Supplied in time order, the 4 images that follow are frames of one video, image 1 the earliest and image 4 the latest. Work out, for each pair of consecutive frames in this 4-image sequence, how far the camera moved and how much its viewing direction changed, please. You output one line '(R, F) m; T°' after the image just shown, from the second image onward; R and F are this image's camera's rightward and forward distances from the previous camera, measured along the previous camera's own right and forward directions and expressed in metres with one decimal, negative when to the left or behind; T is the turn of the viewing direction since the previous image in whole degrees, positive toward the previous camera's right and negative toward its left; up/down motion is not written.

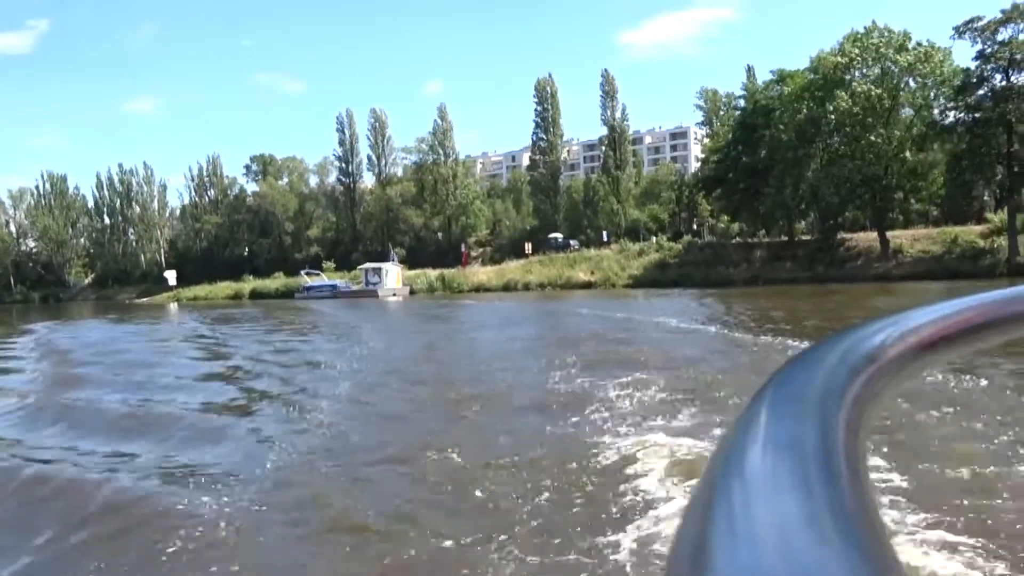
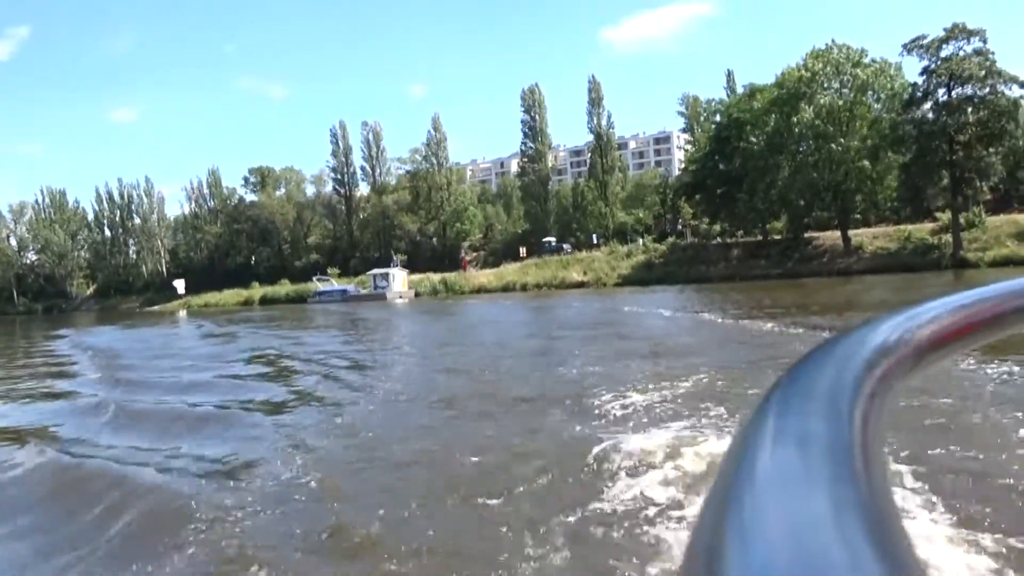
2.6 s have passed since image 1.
(-1.1, -0.7) m; +5°
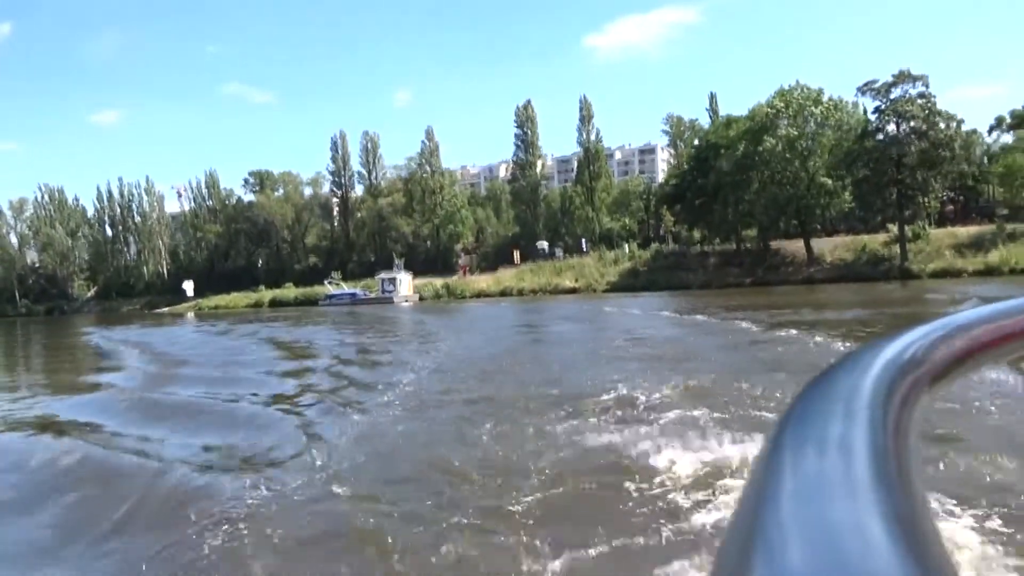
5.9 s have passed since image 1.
(-1.4, -0.7) m; +6°
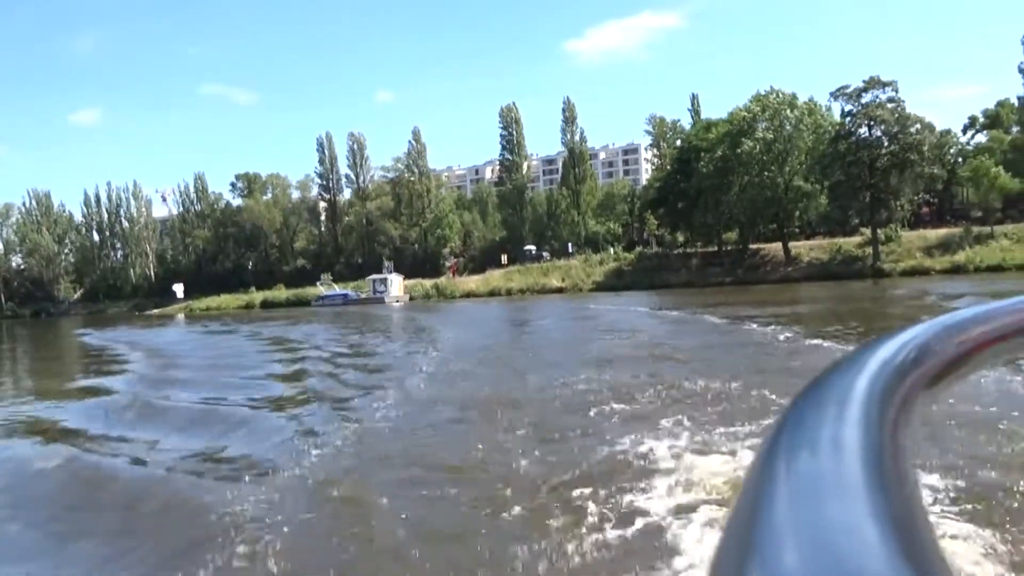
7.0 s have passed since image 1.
(-0.5, -0.2) m; +3°
